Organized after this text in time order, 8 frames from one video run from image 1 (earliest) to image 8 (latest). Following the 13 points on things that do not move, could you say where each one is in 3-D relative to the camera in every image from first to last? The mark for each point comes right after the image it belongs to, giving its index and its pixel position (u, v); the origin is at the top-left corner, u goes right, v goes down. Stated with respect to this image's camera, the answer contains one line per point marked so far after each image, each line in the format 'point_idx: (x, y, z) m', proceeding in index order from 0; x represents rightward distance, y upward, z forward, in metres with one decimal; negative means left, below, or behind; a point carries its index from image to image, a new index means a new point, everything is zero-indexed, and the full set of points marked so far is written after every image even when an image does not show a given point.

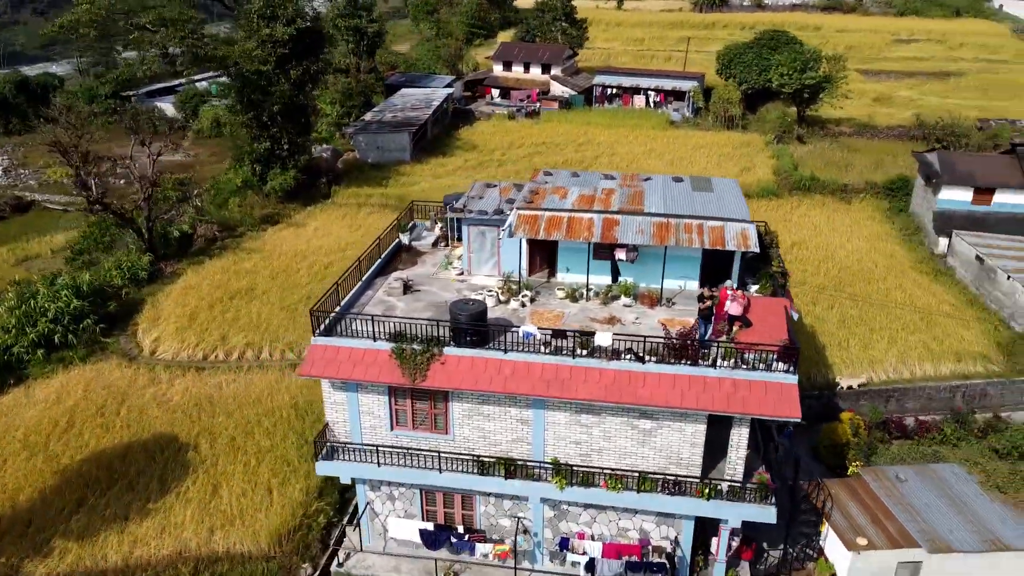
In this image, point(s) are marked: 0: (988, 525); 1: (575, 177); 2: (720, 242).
0: (+7.5, -3.7, +12.8) m
1: (+1.2, +2.1, +15.4) m
2: (+3.3, +0.7, +12.8) m
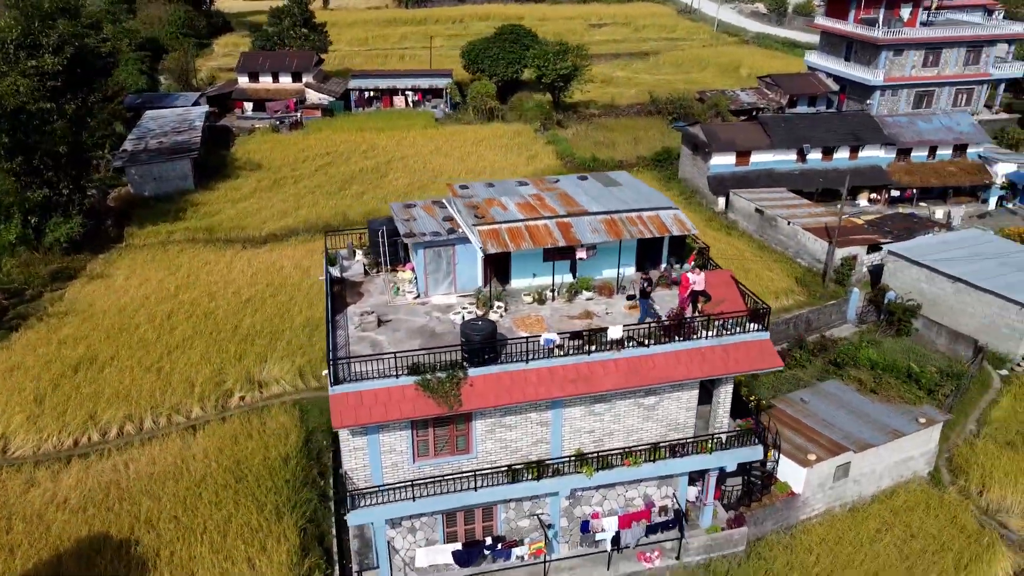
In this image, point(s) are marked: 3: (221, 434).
0: (+7.3, -2.6, +16.1) m
1: (-0.4, +2.0, +16.1) m
2: (+2.7, +1.1, +14.5) m
3: (-6.2, -3.1, +17.3) m
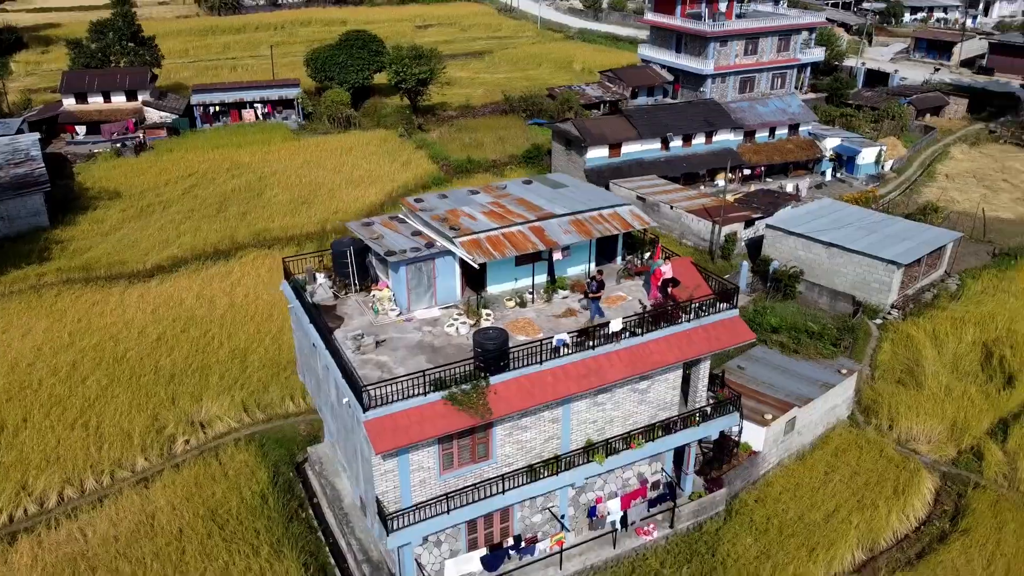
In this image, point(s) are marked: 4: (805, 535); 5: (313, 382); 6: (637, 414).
0: (+6.6, -2.0, +18.2) m
1: (-1.3, +1.8, +16.4) m
2: (+2.2, +1.2, +15.5) m
3: (-6.6, -3.9, +16.3) m
4: (+5.5, -4.6, +15.3) m
5: (-3.6, -1.7, +15.0) m
6: (+2.2, -2.2, +14.4) m
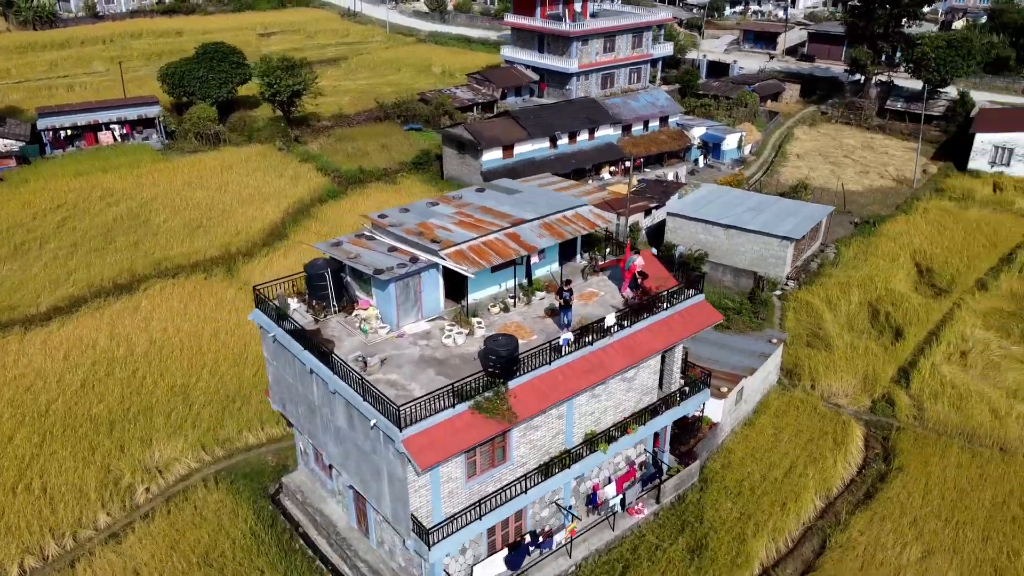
0: (+5.7, -1.5, +19.8) m
1: (-2.1, +1.5, +16.5) m
2: (+1.6, +1.3, +16.3) m
3: (-6.7, -4.6, +15.4) m
4: (+5.4, -4.2, +16.9) m
5: (-3.7, -2.2, +14.7) m
6: (+2.1, -2.1, +15.2) m
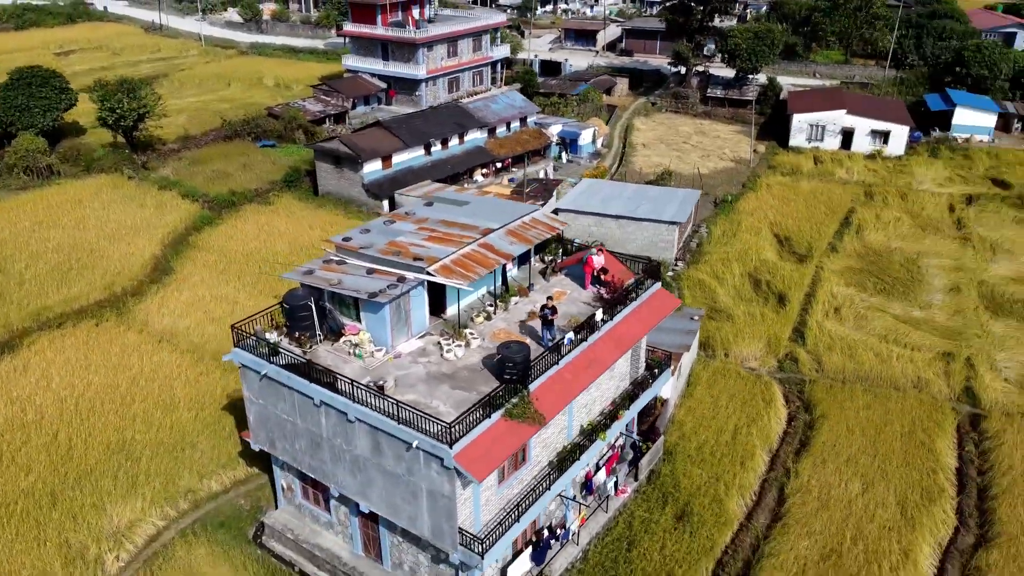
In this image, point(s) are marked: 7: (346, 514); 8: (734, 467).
0: (+4.2, -1.0, +21.5) m
1: (-2.8, +1.1, +16.4) m
2: (+0.8, +1.3, +17.1) m
3: (-6.4, -5.5, +14.4) m
4: (+5.0, -3.8, +18.6) m
5: (-3.6, -2.7, +14.3) m
6: (+1.9, -2.0, +16.2) m
7: (-3.1, -4.2, +15.3) m
8: (+4.9, -4.0, +18.2) m
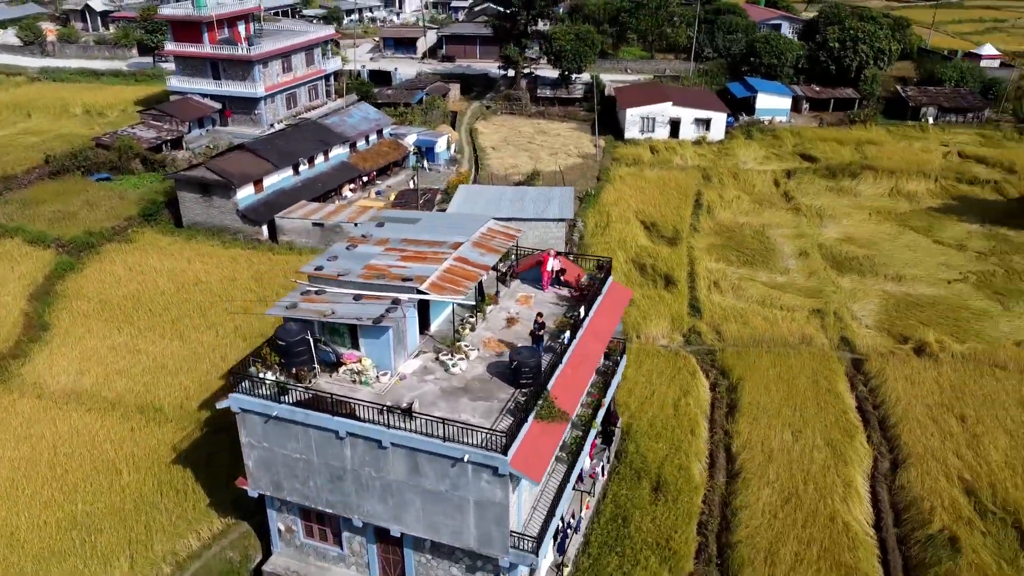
0: (+2.4, -0.8, +22.9) m
1: (-3.4, +0.6, +16.3) m
2: (-0.2, +1.2, +17.8) m
3: (-5.6, -6.3, +13.5) m
4: (+4.1, -3.4, +20.3) m
5: (-3.2, -3.3, +14.1) m
6: (+1.6, -2.0, +17.2) m
7: (-2.8, -4.7, +15.1) m
8: (+4.2, -3.6, +19.9) m
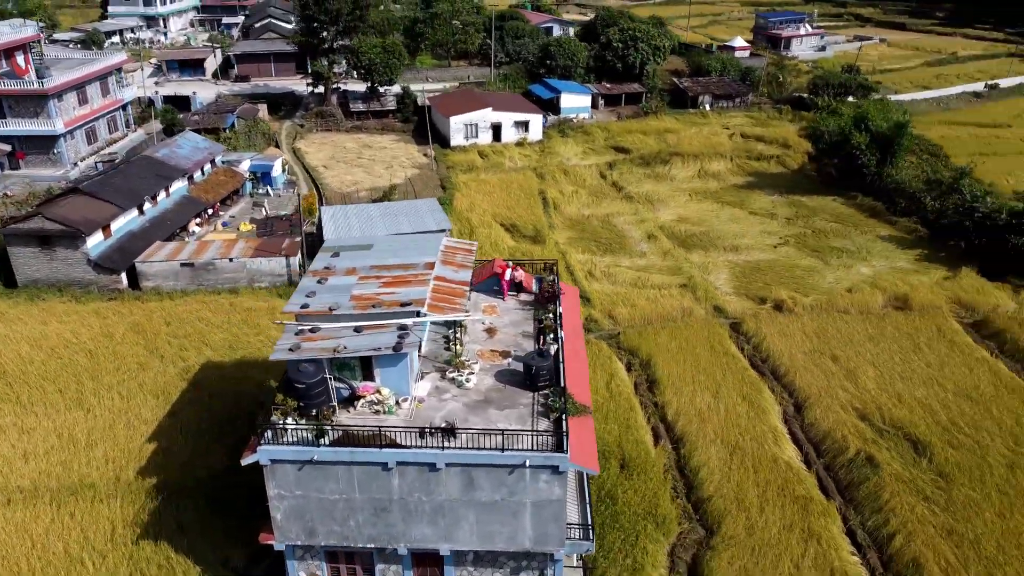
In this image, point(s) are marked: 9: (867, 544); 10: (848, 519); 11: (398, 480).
0: (+0.1, -0.9, +24.0) m
1: (-3.8, -0.1, +16.0) m
2: (-1.2, +0.9, +18.3) m
3: (-4.2, -7.2, +12.8) m
4: (+2.8, -3.2, +22.0) m
5: (-2.5, -3.9, +14.0) m
6: (+1.0, -2.0, +18.3) m
7: (-2.2, -5.3, +15.1) m
8: (+3.0, -3.3, +21.6) m
9: (+7.7, -5.6, +17.8) m
10: (+7.7, -5.2, +18.5) m
11: (-1.9, -3.2, +13.7) m
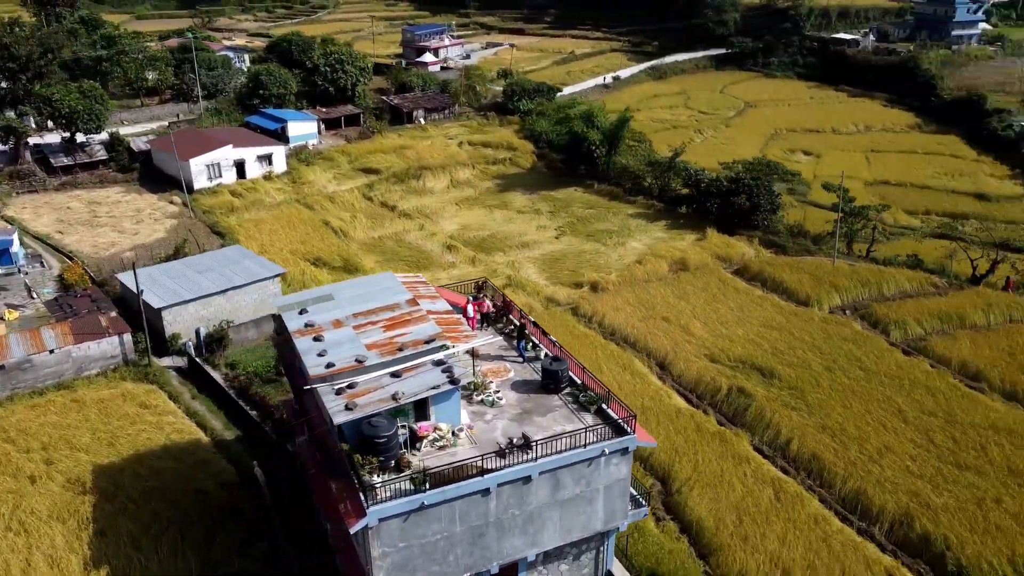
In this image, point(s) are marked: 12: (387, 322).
0: (-3.1, -1.7, +24.6) m
1: (-3.5, -1.2, +15.7) m
2: (-2.3, +0.1, +18.8) m
3: (-1.2, -8.1, +12.8) m
4: (+0.5, -3.3, +23.9) m
5: (-0.8, -4.5, +14.5) m
6: (+0.2, -2.3, +19.8) m
7: (-0.7, -5.9, +15.7) m
8: (+0.9, -3.4, +23.7) m
9: (+7.1, -4.5, +22.2) m
10: (+6.7, -4.2, +22.8) m
11: (-0.3, -3.8, +14.4) m
12: (-2.6, -0.7, +16.6) m
